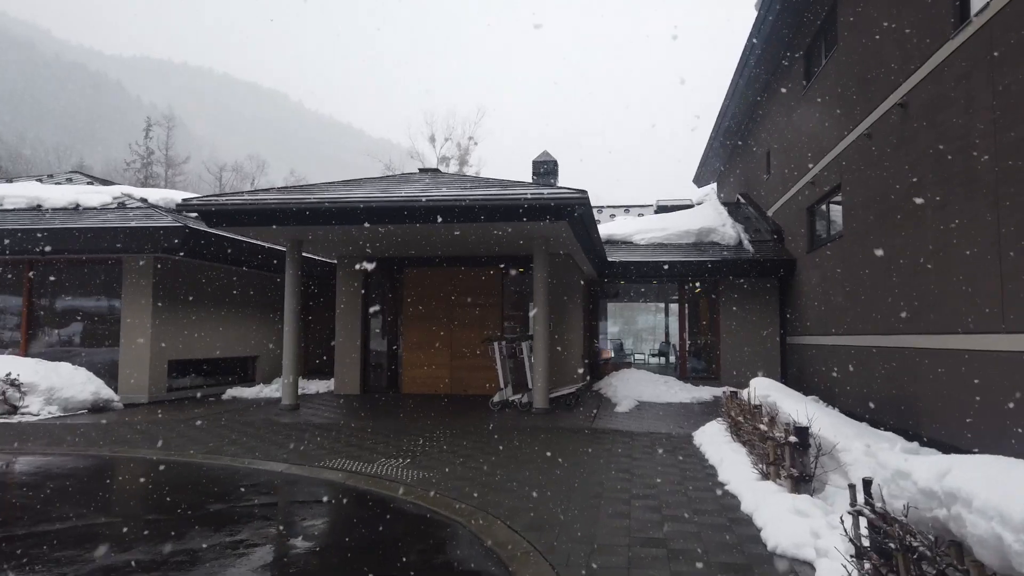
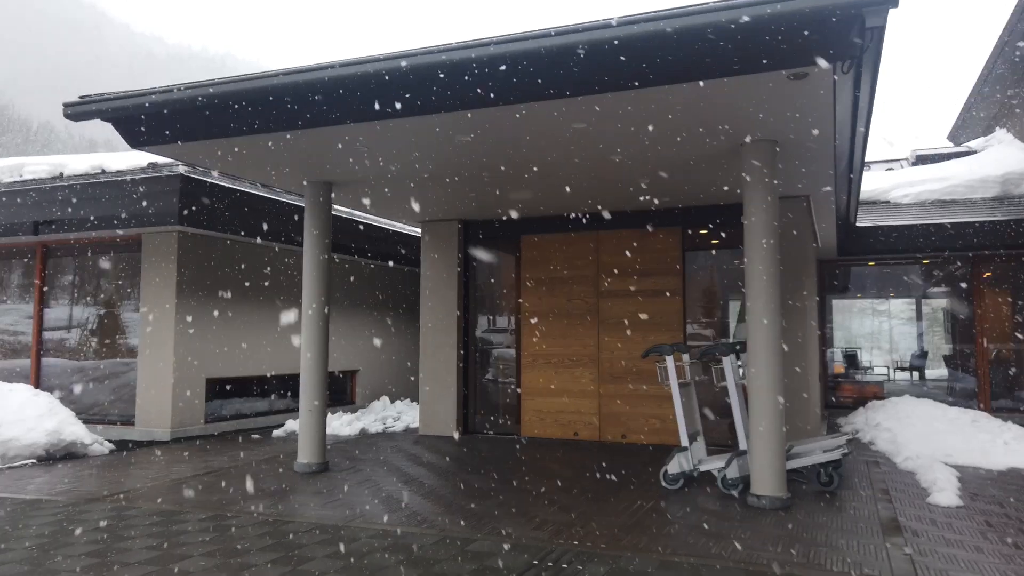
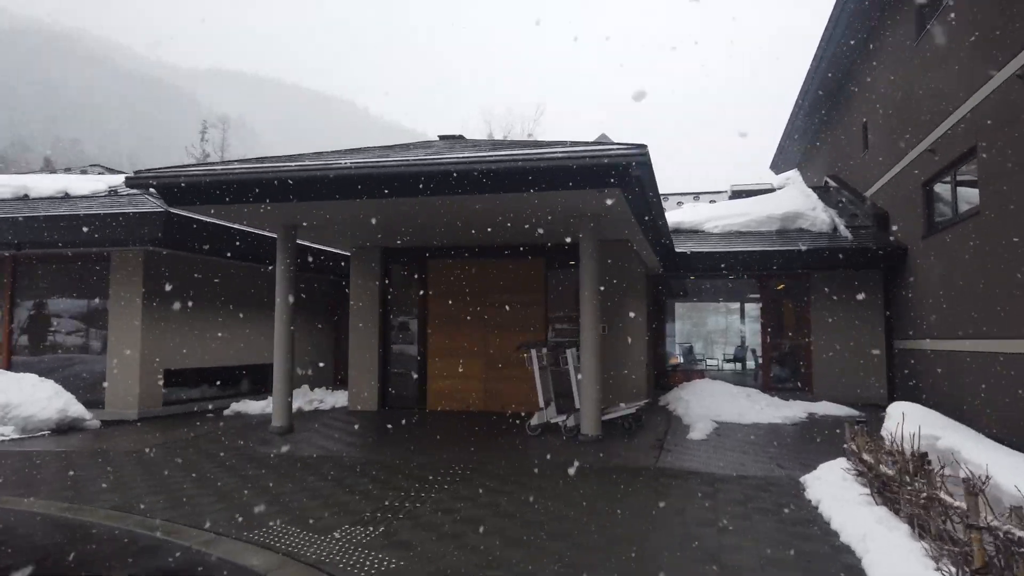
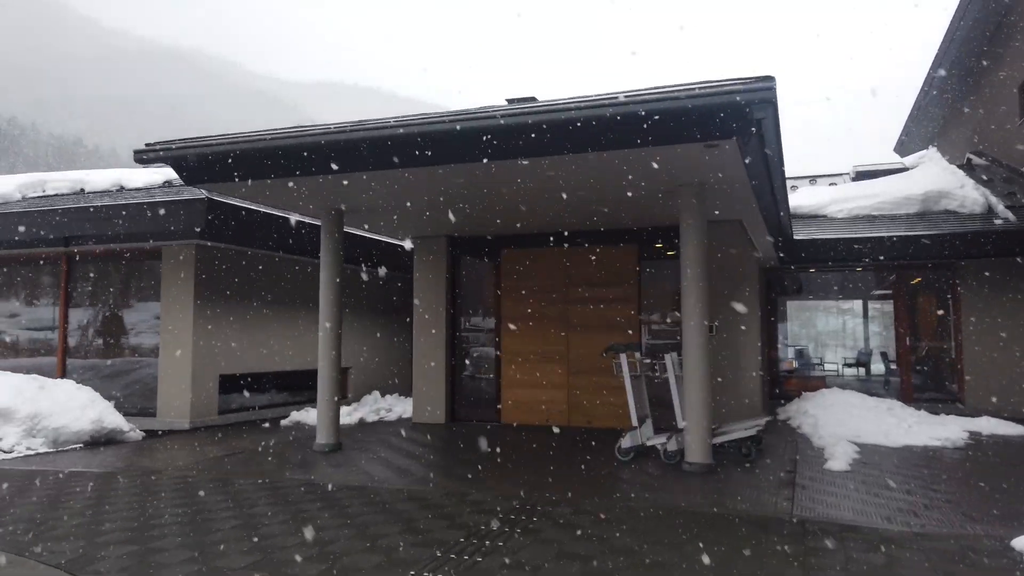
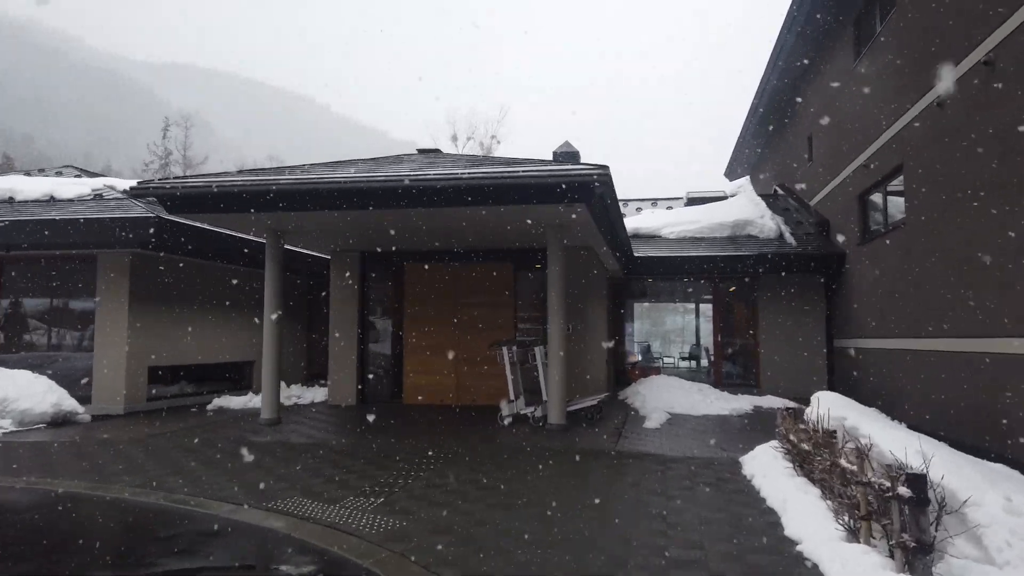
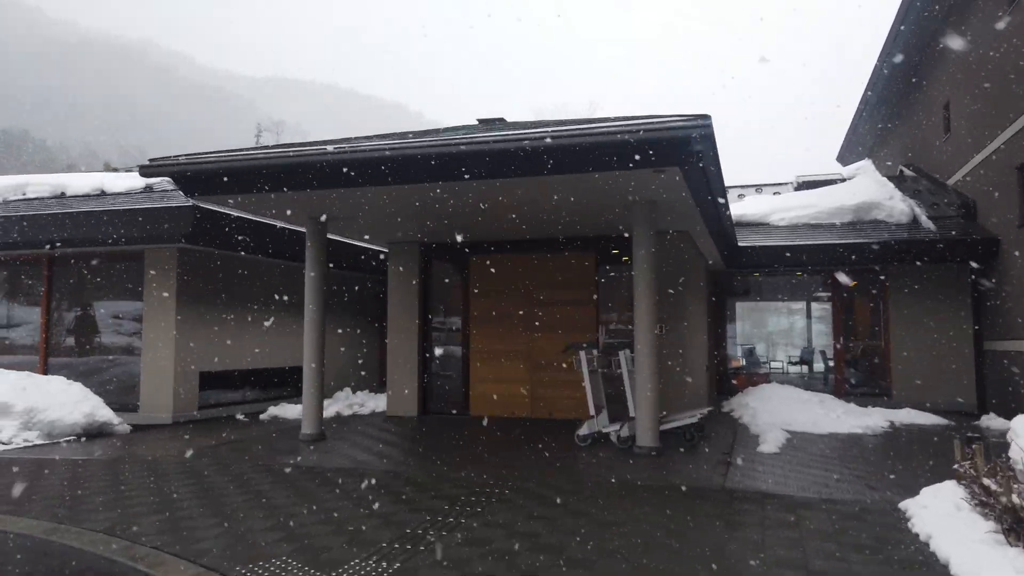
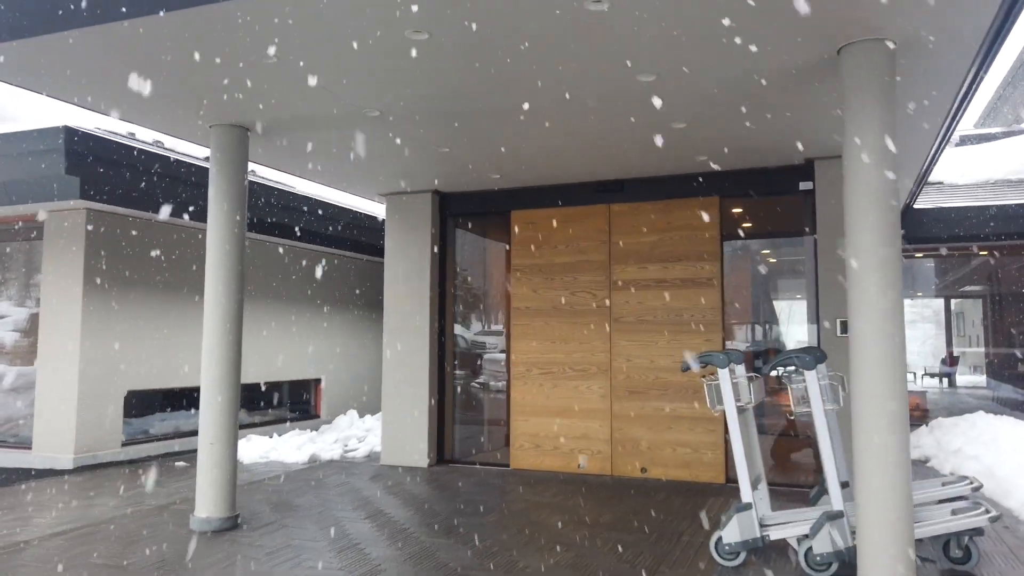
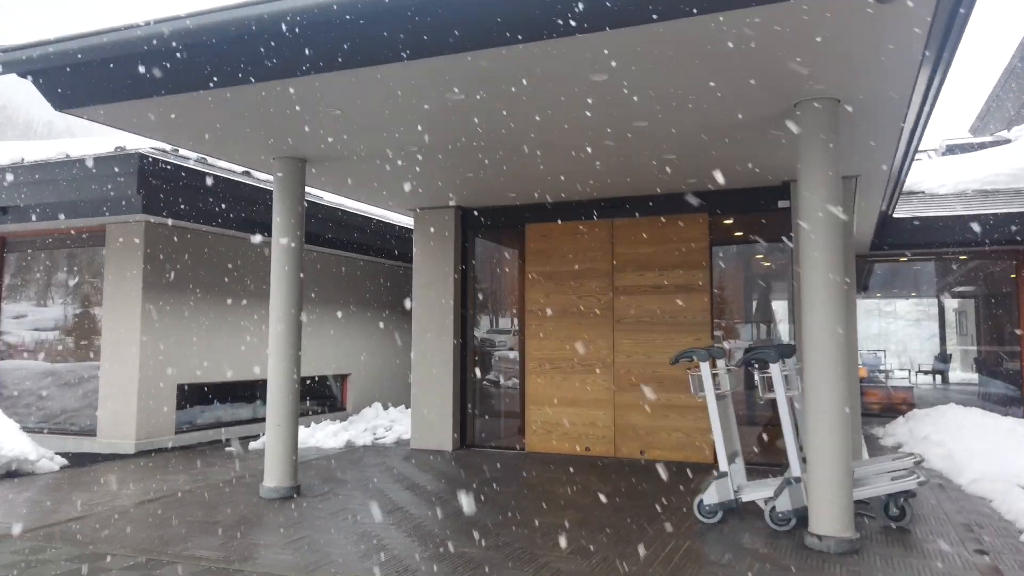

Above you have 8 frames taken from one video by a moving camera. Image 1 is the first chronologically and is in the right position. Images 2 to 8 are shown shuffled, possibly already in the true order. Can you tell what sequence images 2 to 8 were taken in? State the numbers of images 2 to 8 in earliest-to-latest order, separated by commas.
5, 3, 6, 4, 2, 8, 7
